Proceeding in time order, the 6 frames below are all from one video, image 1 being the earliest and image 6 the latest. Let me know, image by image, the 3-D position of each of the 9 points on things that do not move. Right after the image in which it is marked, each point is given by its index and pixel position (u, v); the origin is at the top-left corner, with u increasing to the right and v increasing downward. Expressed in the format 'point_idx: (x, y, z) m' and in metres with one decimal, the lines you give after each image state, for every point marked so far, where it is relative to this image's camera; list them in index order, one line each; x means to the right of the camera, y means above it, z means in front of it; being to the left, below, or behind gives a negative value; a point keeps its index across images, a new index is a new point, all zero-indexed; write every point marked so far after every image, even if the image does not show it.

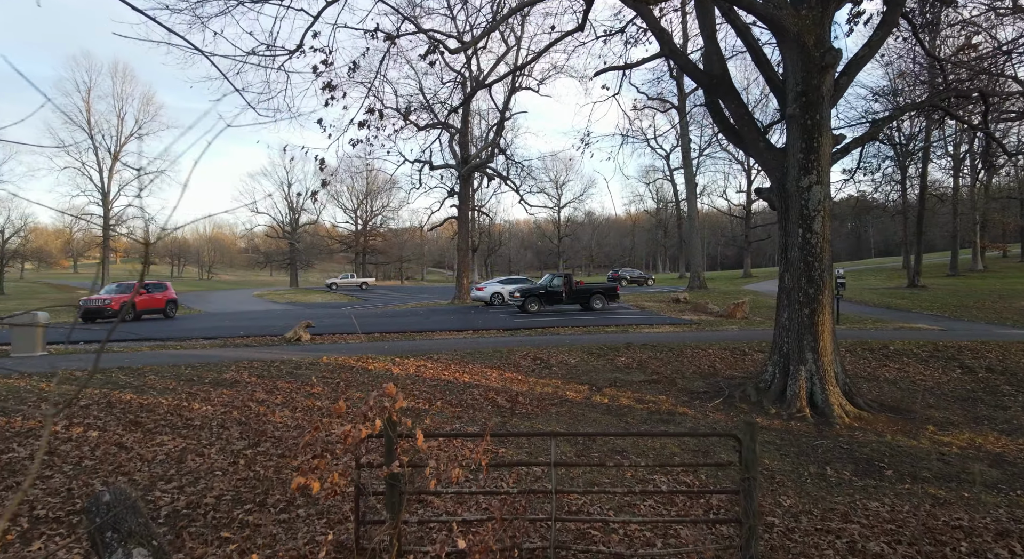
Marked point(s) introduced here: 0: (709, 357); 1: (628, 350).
0: (+4.1, -1.6, +11.4) m
1: (+2.5, -1.6, +11.8) m
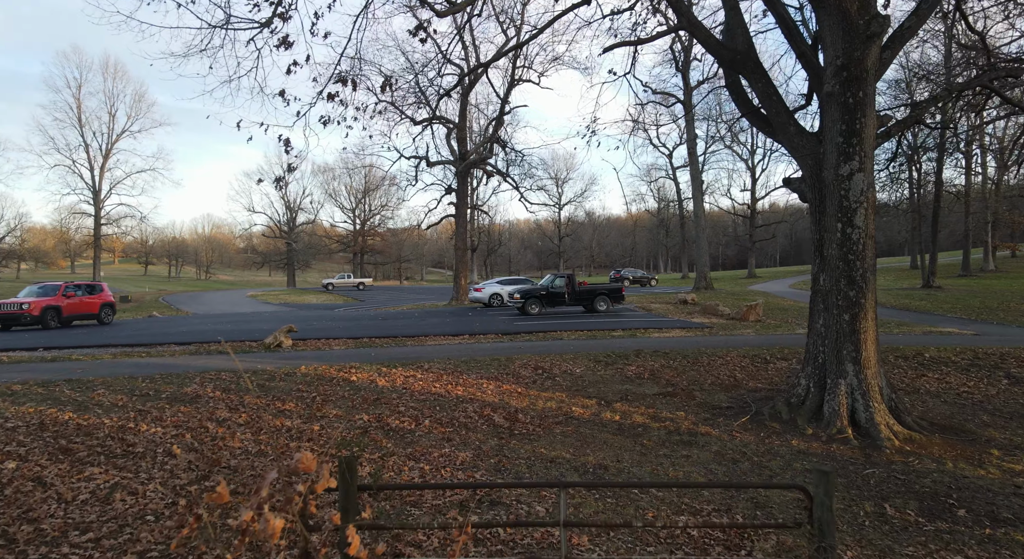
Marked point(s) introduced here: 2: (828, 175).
0: (+4.1, -1.7, +10.3) m
1: (+2.5, -1.6, +10.8) m
2: (+4.4, +1.4, +7.5) m
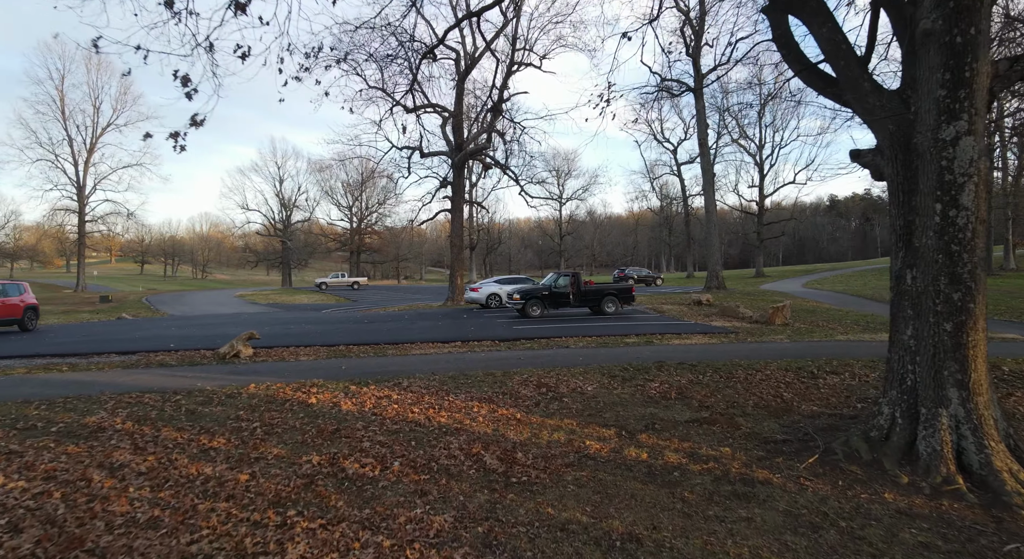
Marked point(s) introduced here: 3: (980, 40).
0: (+4.1, -1.6, +8.6) m
1: (+2.5, -1.5, +9.0) m
2: (+4.3, +1.5, +5.7) m
3: (+4.7, +2.4, +5.4) m
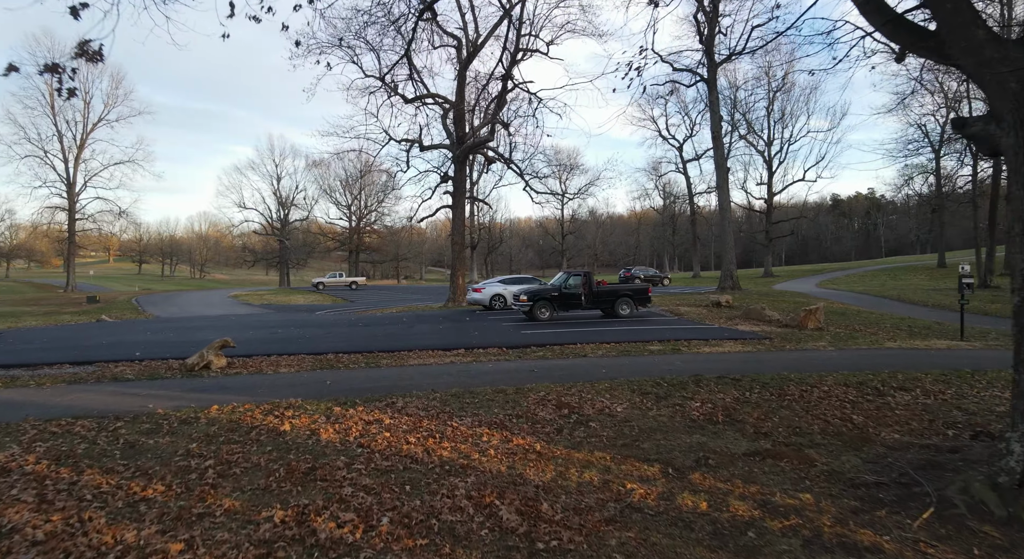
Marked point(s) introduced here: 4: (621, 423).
0: (+4.3, -1.6, +7.3) m
1: (+2.7, -1.5, +7.7) m
2: (+4.5, +1.5, +4.4) m
3: (+4.9, +2.4, +4.1) m
4: (+1.3, -1.7, +6.5) m
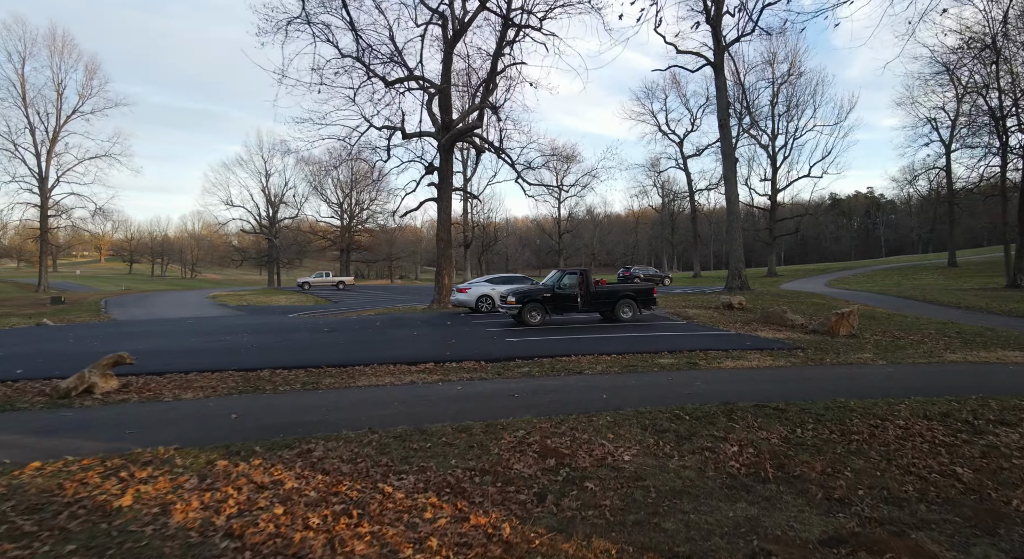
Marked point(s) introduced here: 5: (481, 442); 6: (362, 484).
0: (+4.0, -1.6, +5.3) m
1: (+2.3, -1.5, +5.7) m
2: (+4.2, +1.5, +2.4) m
3: (+4.5, +2.4, +2.1) m
4: (+1.0, -1.7, +4.6) m
5: (-0.3, -1.5, +5.2) m
6: (-1.2, -1.6, +4.3) m
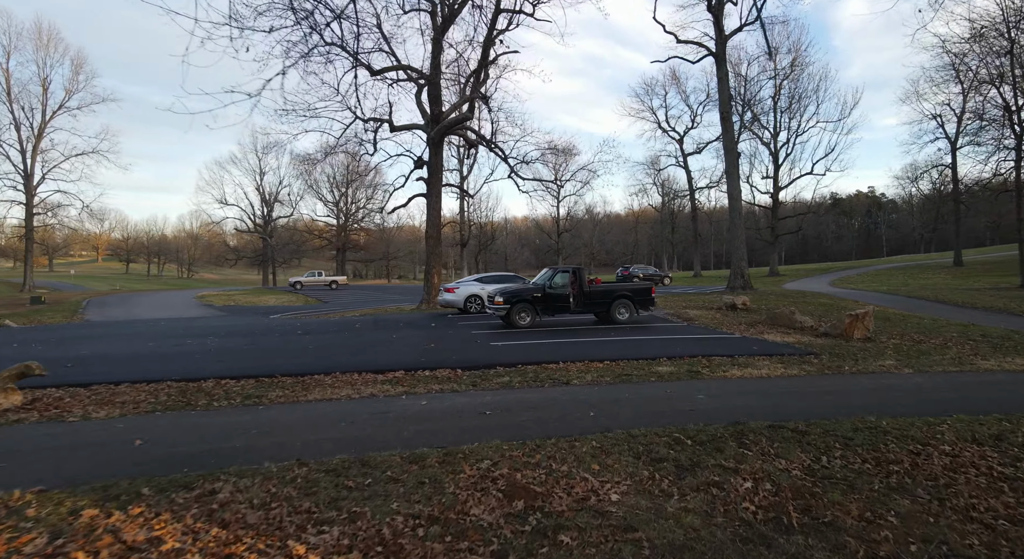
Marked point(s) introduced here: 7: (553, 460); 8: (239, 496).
0: (+3.7, -1.6, +4.3) m
1: (+2.0, -1.5, +4.7) m
2: (+3.9, +1.5, +1.4) m
3: (+4.2, +2.4, +1.1) m
4: (+0.7, -1.7, +3.5) m
5: (-0.6, -1.5, +4.2) m
6: (-1.5, -1.6, +3.3) m
7: (+0.3, -1.5, +4.5) m
8: (-1.9, -1.5, +3.8) m
